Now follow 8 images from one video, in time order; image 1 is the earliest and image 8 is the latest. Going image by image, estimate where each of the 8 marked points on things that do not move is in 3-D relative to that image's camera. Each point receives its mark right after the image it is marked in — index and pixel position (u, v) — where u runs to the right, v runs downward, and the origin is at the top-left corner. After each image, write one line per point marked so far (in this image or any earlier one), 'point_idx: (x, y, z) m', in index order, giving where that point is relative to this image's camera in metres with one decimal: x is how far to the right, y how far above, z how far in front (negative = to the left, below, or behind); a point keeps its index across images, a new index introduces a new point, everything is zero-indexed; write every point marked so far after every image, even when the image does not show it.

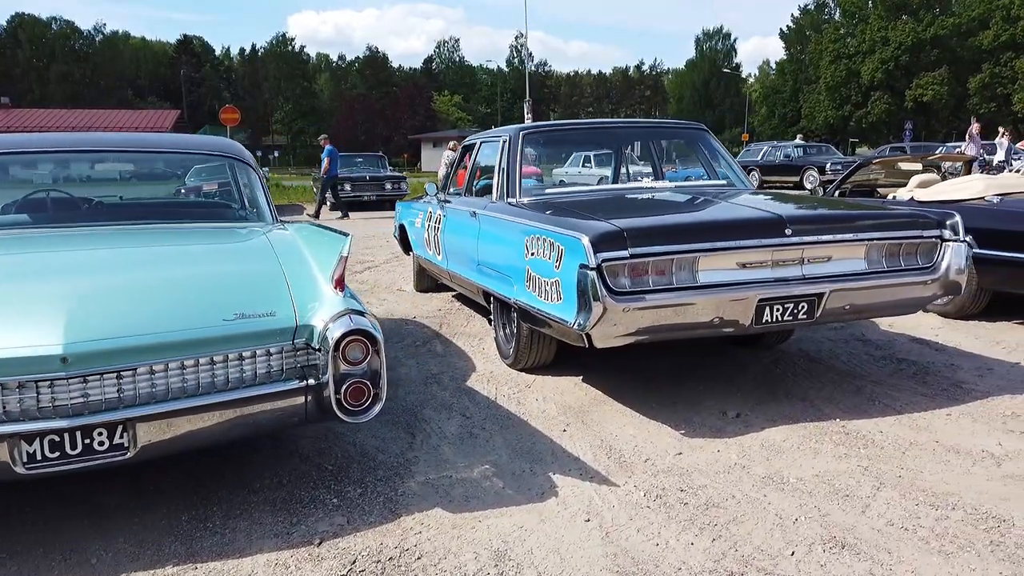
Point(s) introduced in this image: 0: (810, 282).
0: (+1.4, 0.0, +3.7) m
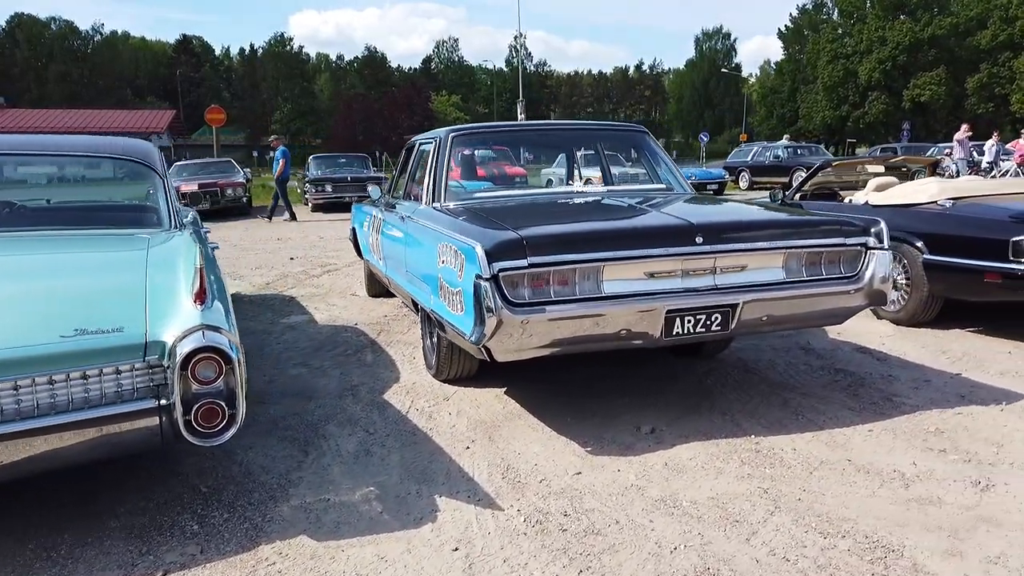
0: (+1.0, 0.0, +3.6) m
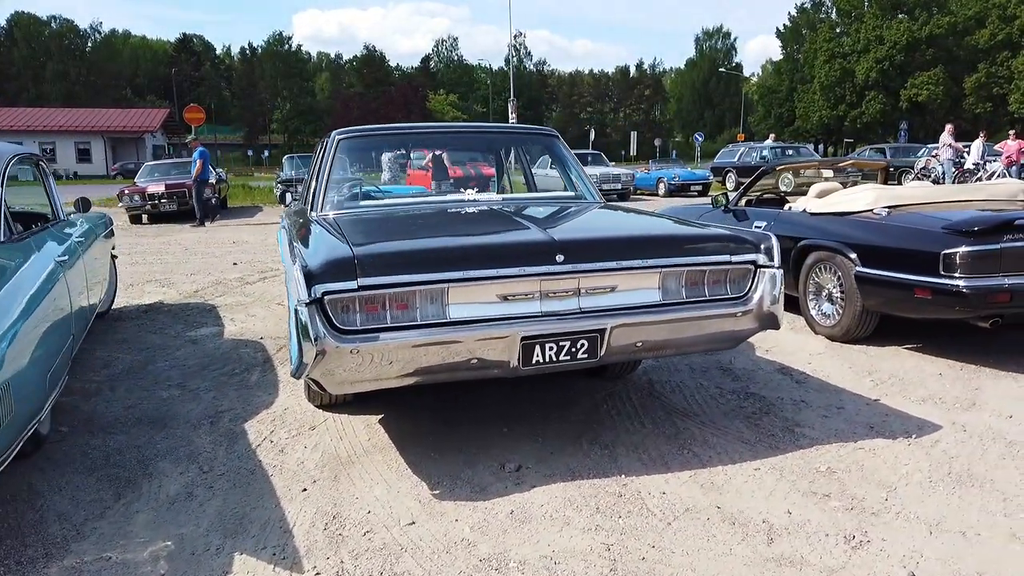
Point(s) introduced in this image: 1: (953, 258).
0: (+0.3, -0.1, +3.2) m
1: (+2.7, +0.2, +4.7) m
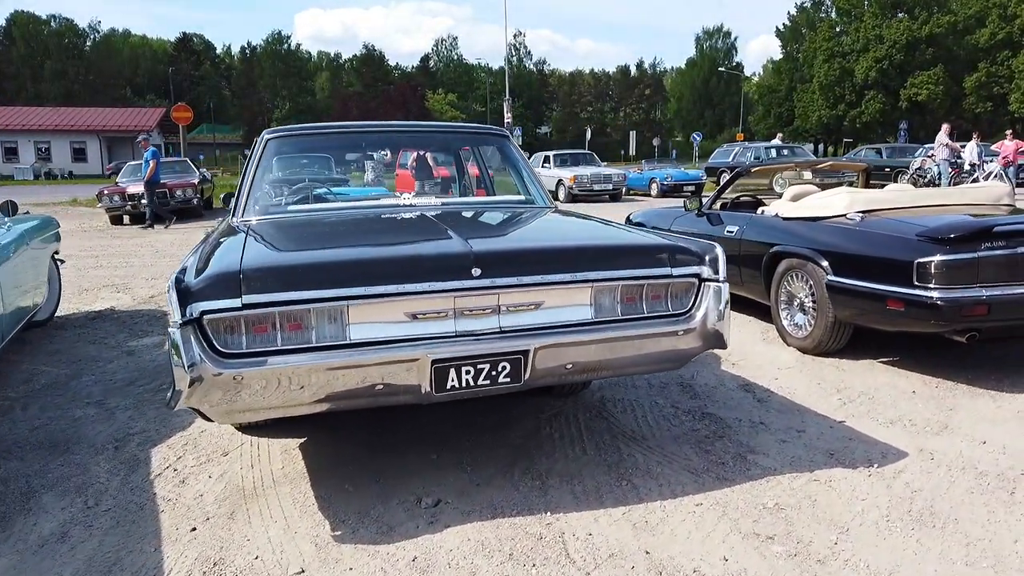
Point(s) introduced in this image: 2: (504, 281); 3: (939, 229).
0: (0.0, -0.2, +2.9) m
1: (+2.4, +0.1, +4.4) m
2: (0.0, 0.0, +2.9) m
3: (+2.5, +0.3, +4.4) m
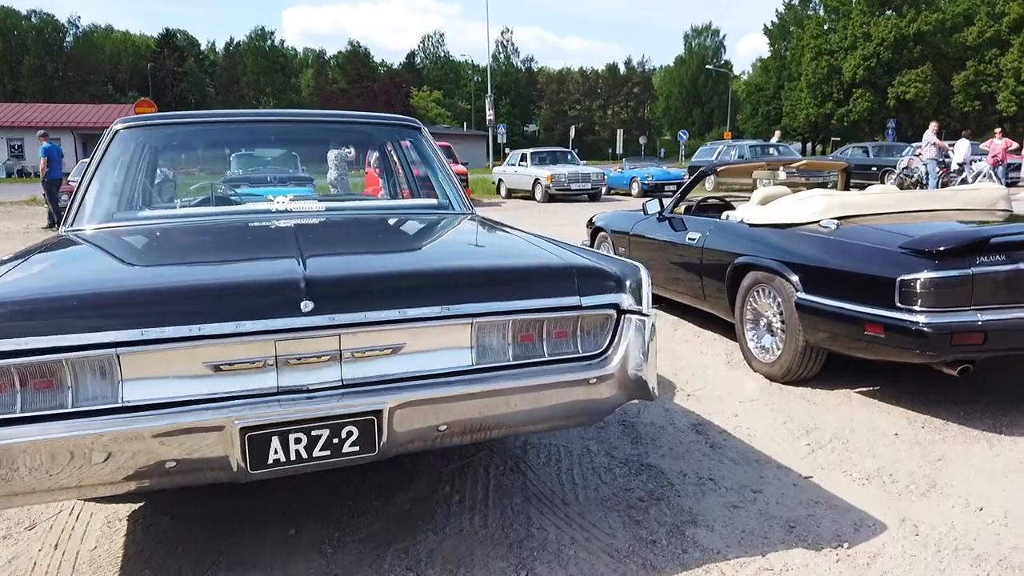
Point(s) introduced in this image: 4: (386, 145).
0: (-0.4, -0.3, +2.2) m
1: (+1.9, 0.0, +3.7) m
2: (-0.5, -0.1, +2.1) m
3: (+2.0, +0.2, +3.7) m
4: (-0.6, +0.8, +4.2) m
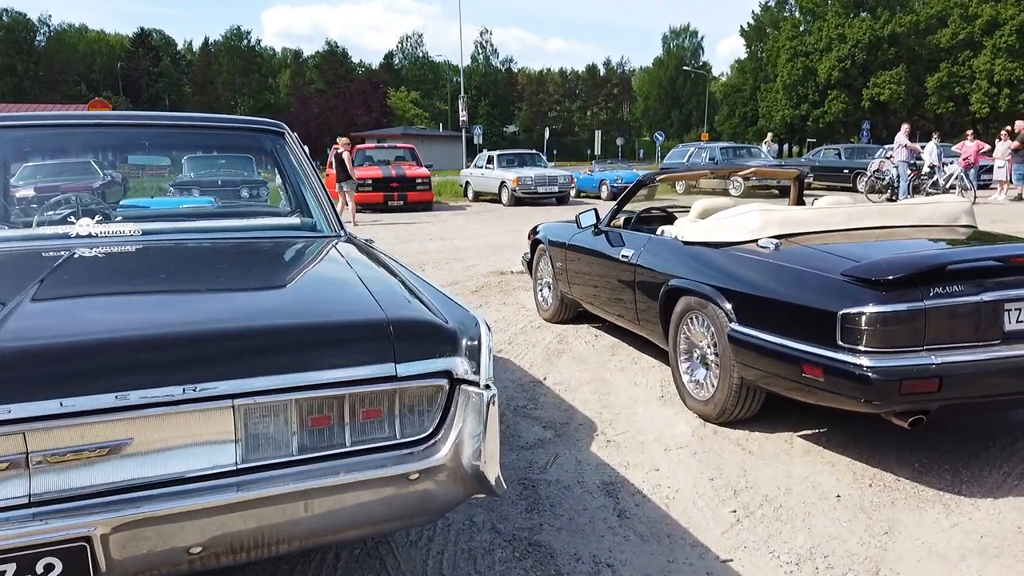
0: (-0.9, -0.5, +1.5) m
1: (+1.4, -0.1, +3.1) m
2: (-0.9, -0.2, +1.5) m
3: (+1.5, +0.1, +3.2) m
4: (-1.2, +0.6, +3.5) m
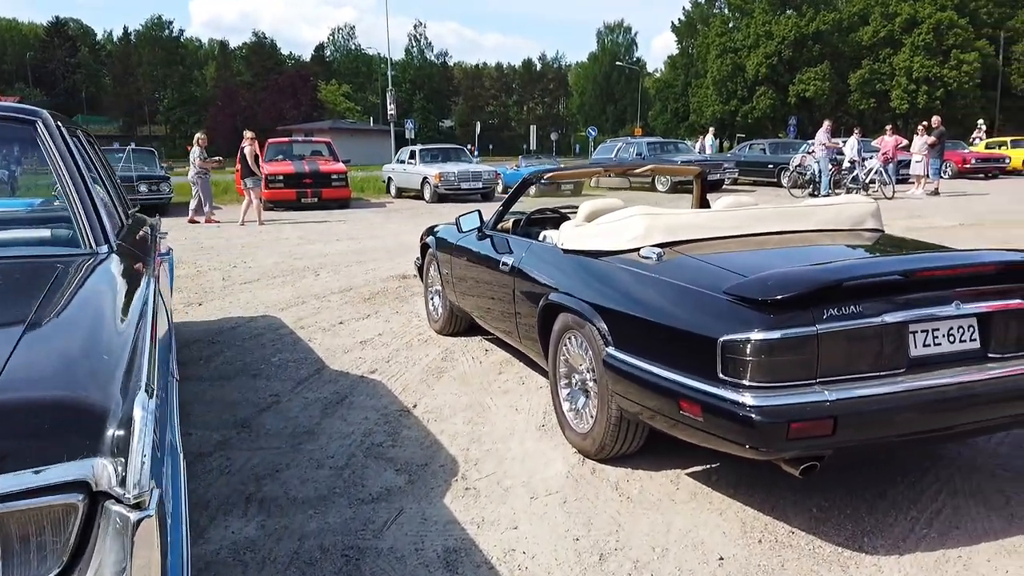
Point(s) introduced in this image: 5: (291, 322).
0: (-1.4, -0.6, +0.9) m
1: (+0.8, -0.2, +2.6) m
2: (-1.4, -0.4, +0.8) m
3: (+0.9, 0.0, +2.7) m
4: (-1.8, +0.5, +2.8) m
5: (-1.8, -0.3, +6.2) m
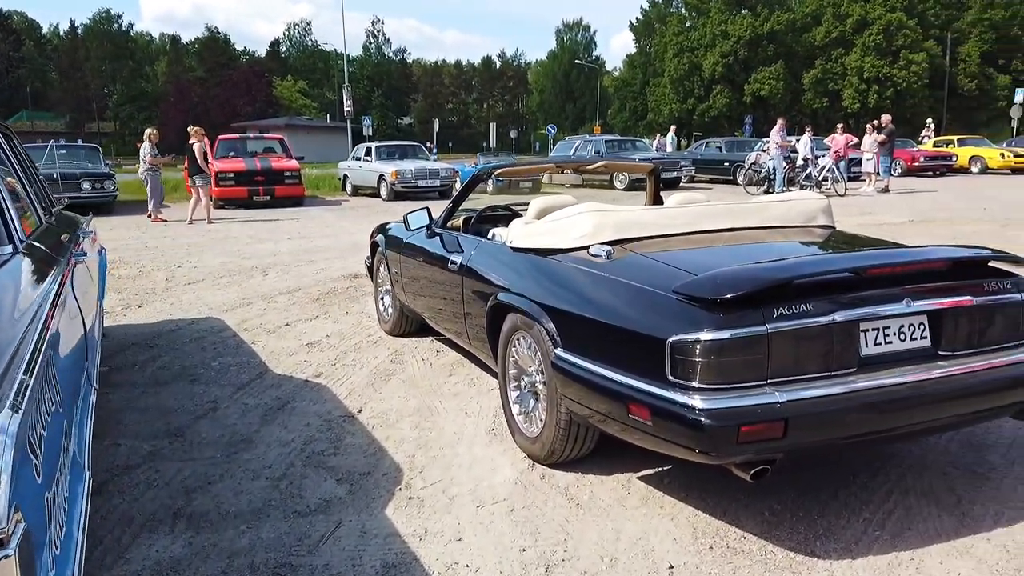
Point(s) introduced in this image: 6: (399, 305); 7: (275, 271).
0: (-1.5, -0.6, +0.7) m
1: (+0.6, -0.2, +2.5) m
2: (-1.5, -0.4, +0.6) m
3: (+0.7, 0.0, +2.6) m
4: (-2.1, +0.5, +2.6) m
5: (-2.2, -0.3, +6.0) m
6: (-0.8, -0.1, +5.6) m
7: (-2.6, +0.2, +8.5) m
